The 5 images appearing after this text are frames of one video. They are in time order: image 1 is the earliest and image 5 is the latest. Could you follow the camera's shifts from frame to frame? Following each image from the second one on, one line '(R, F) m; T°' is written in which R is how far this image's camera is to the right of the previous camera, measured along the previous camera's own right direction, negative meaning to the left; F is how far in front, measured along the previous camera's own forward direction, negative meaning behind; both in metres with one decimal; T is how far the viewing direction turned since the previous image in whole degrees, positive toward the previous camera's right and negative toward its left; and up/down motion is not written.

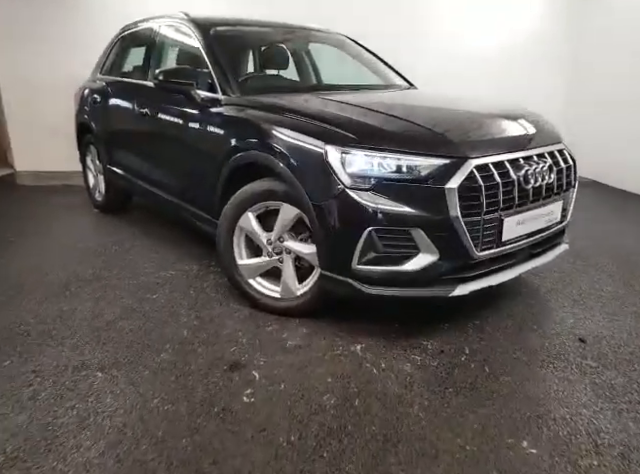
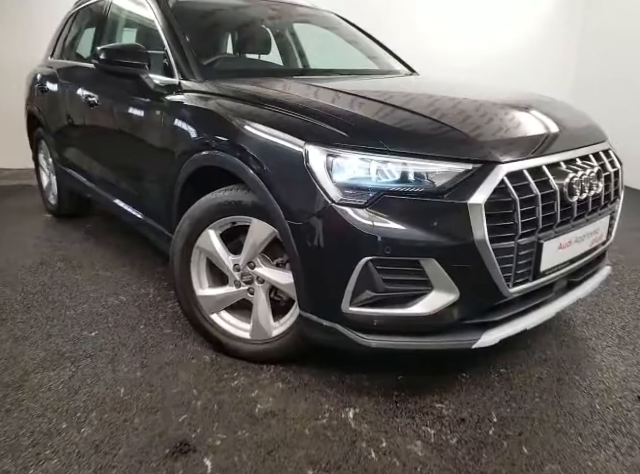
(0.0, +0.5) m; +1°
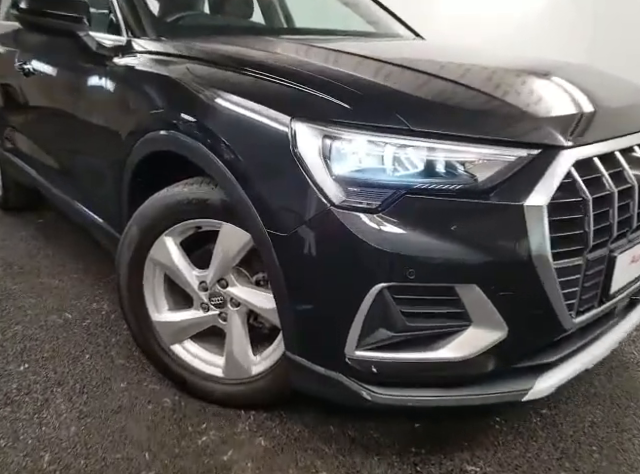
(0.0, +0.4) m; +2°
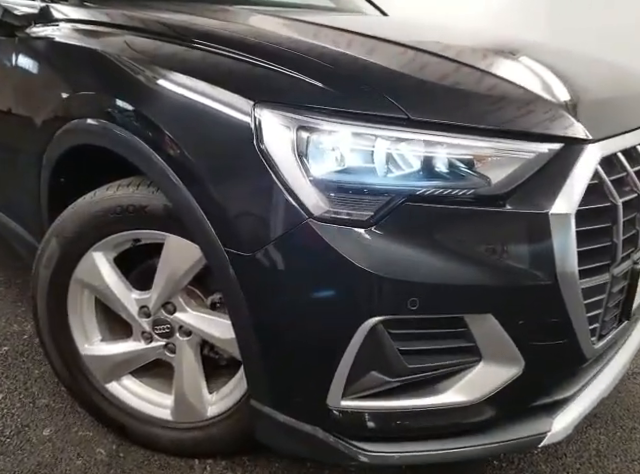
(0.0, +0.2) m; +5°
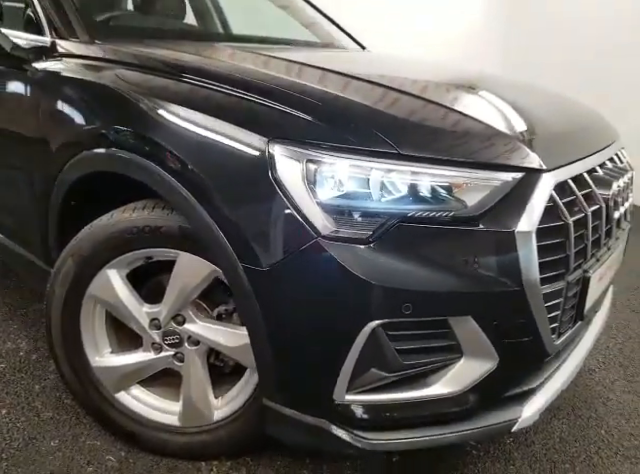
(-0.1, -0.1) m; +4°
